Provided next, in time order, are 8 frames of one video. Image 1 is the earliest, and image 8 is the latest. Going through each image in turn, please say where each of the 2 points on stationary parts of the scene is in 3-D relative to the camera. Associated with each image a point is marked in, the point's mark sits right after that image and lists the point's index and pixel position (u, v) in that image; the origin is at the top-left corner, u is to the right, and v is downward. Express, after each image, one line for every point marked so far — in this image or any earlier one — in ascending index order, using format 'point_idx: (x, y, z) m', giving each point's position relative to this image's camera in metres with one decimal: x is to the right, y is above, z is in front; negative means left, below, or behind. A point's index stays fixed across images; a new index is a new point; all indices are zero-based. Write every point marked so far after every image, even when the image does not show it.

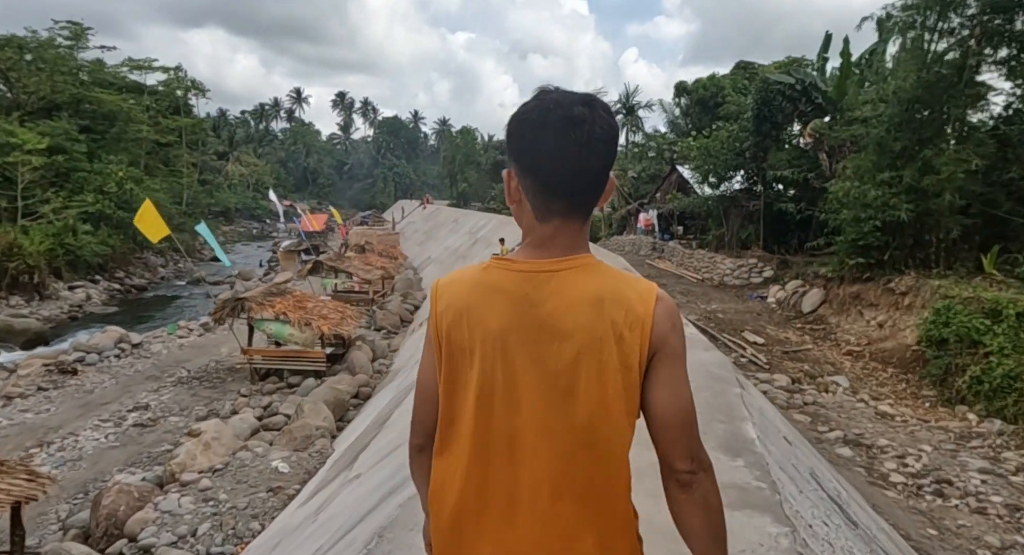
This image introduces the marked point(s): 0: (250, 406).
0: (-4.1, -2.0, +10.2) m
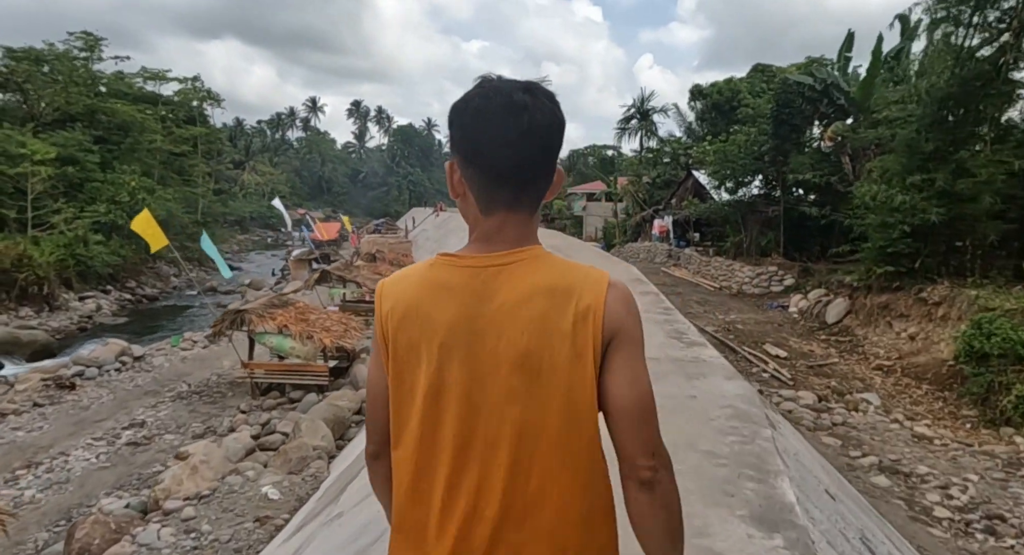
0: (-4.0, -2.2, +9.8) m
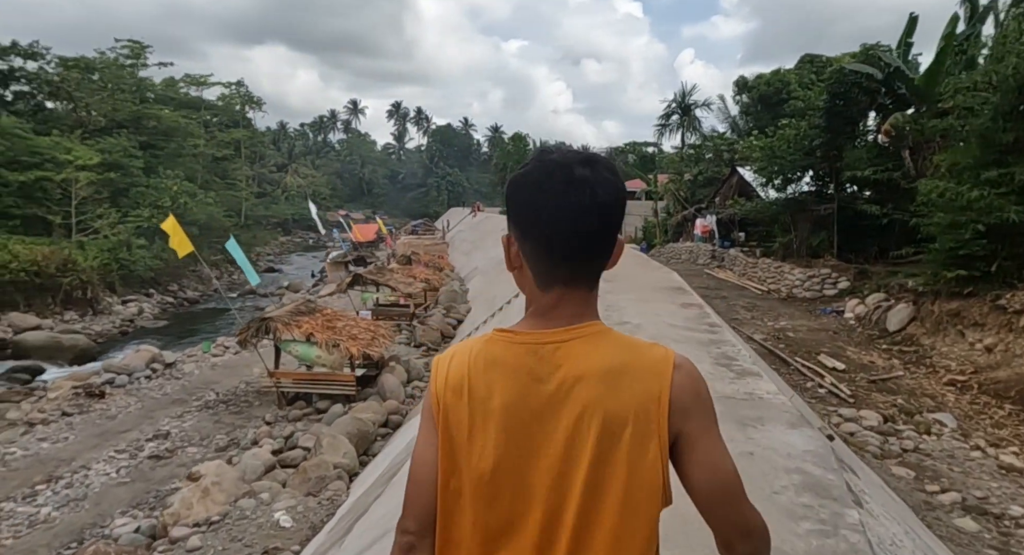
0: (-3.5, -2.3, +9.5) m
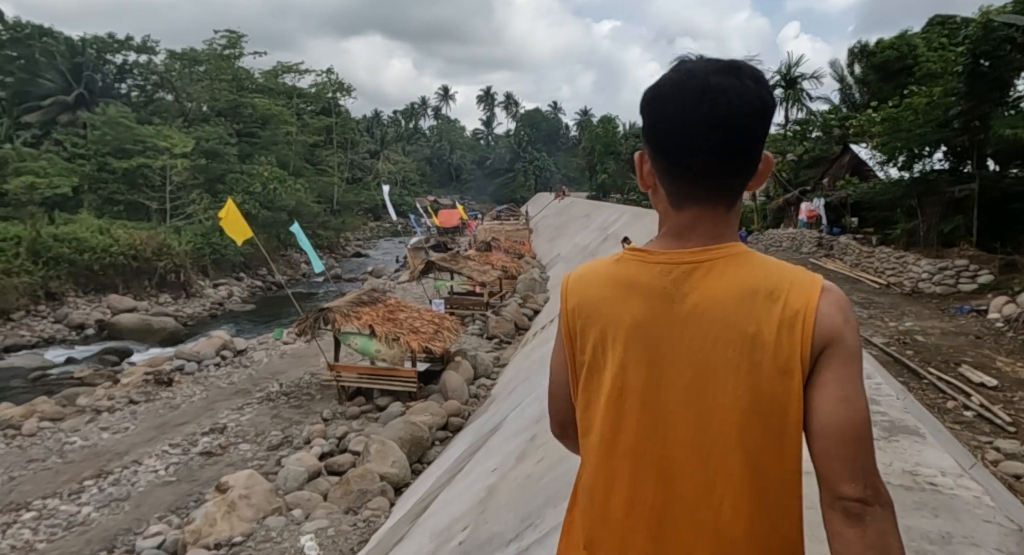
0: (-2.5, -2.2, +8.9) m
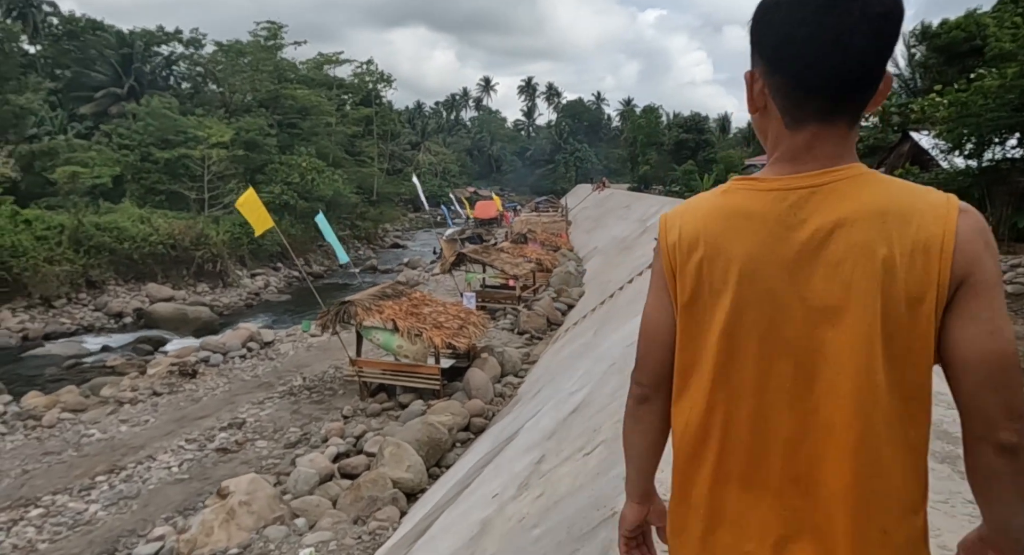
0: (-2.2, -2.1, +8.6) m
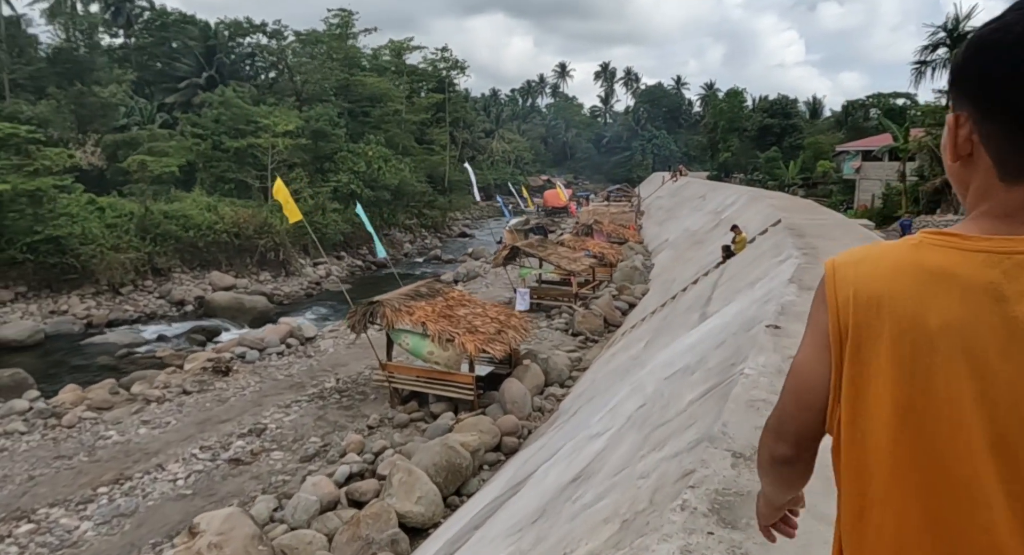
0: (-1.8, -2.1, +7.9) m
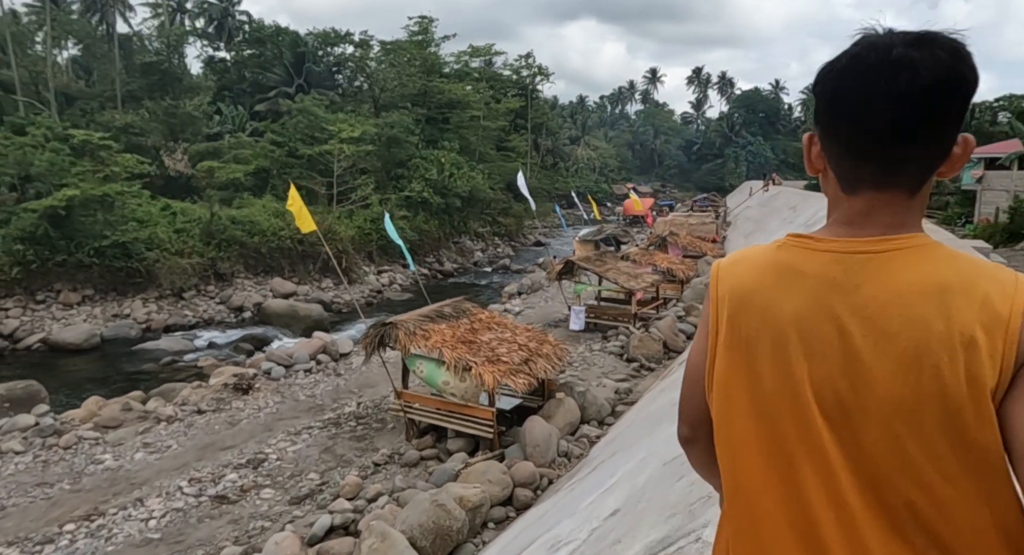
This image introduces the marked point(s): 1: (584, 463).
0: (-1.6, -2.3, +6.9) m
1: (+0.8, -2.0, +7.1) m
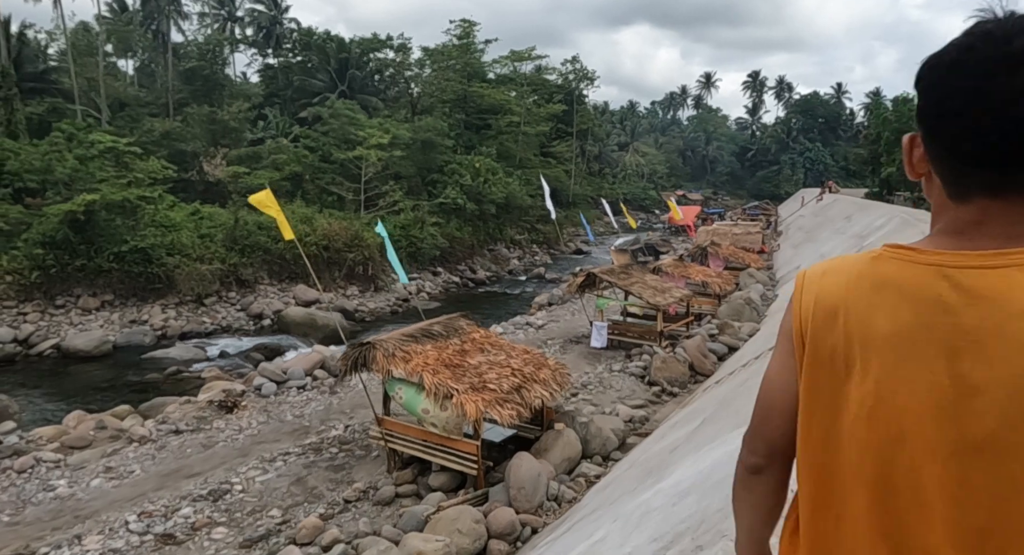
0: (-1.9, -2.5, +6.1) m
1: (+0.6, -2.2, +6.1) m
